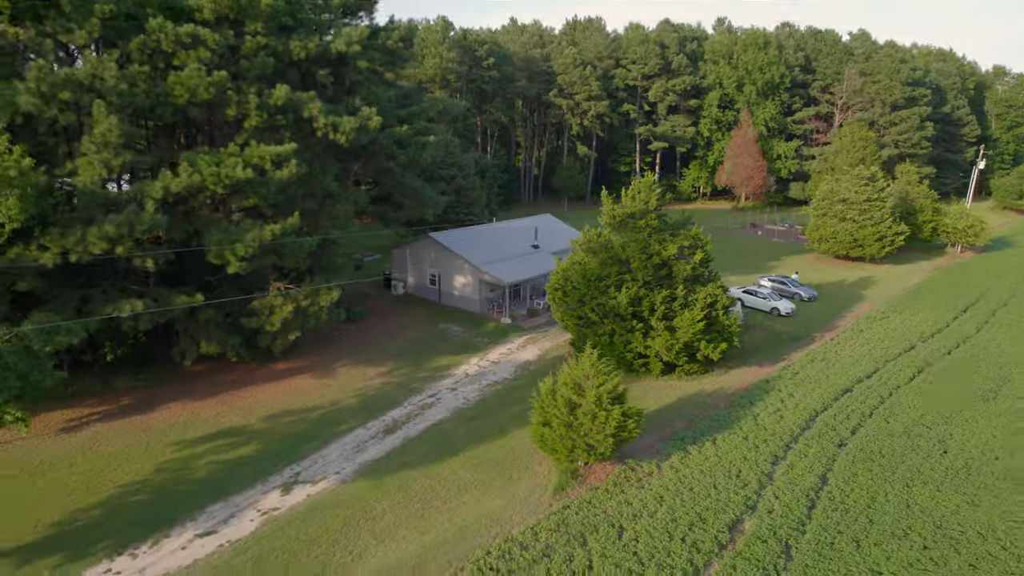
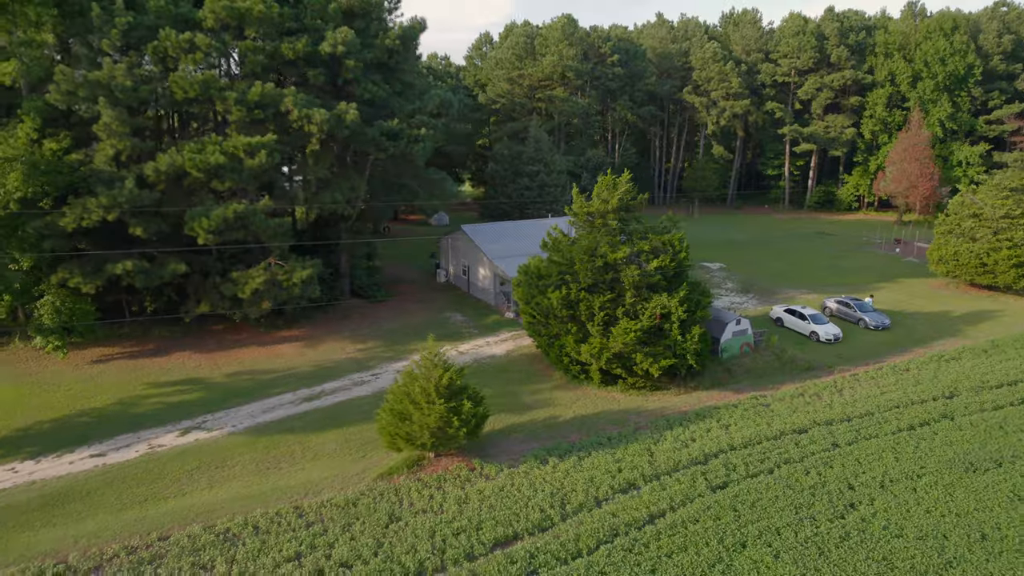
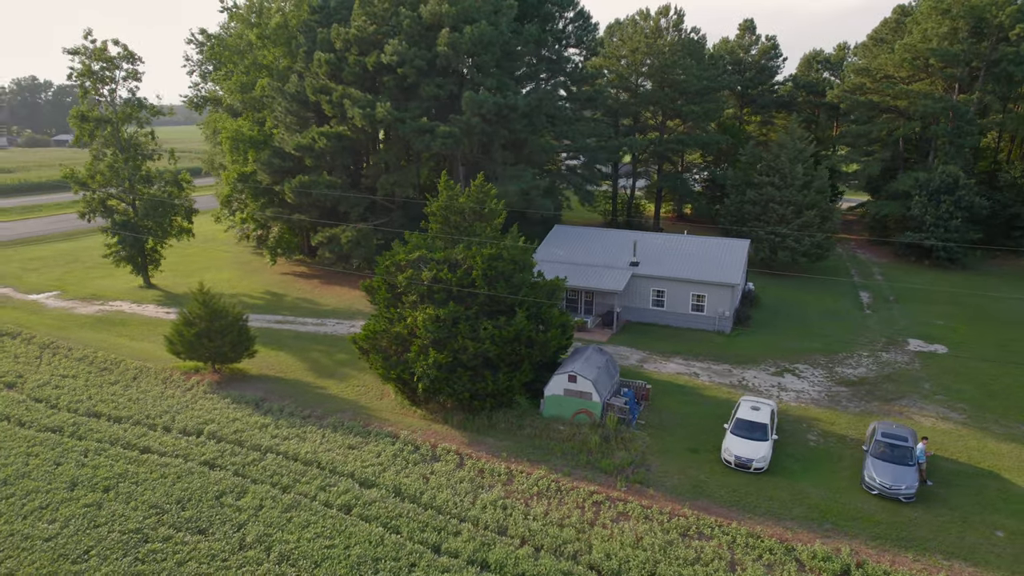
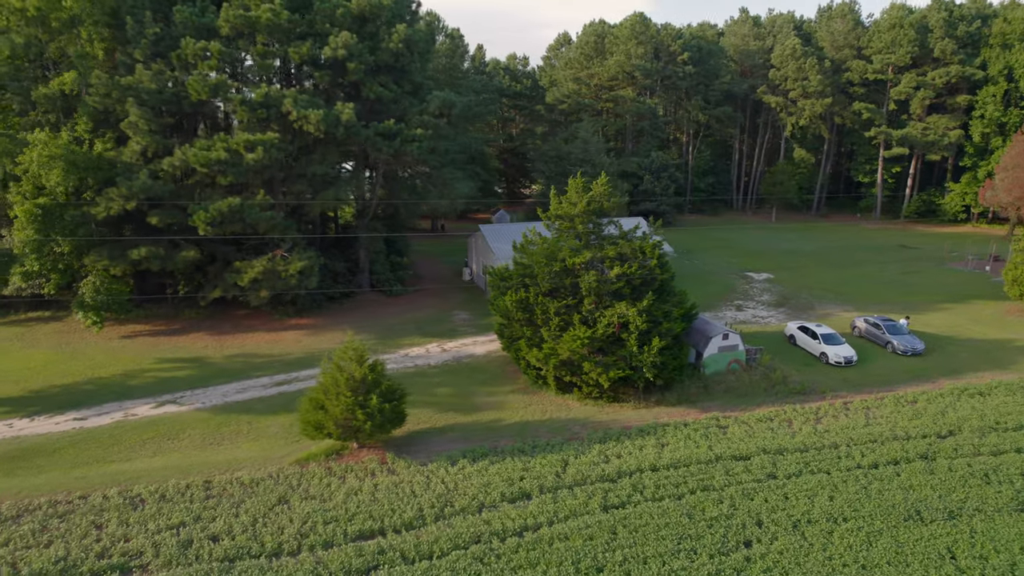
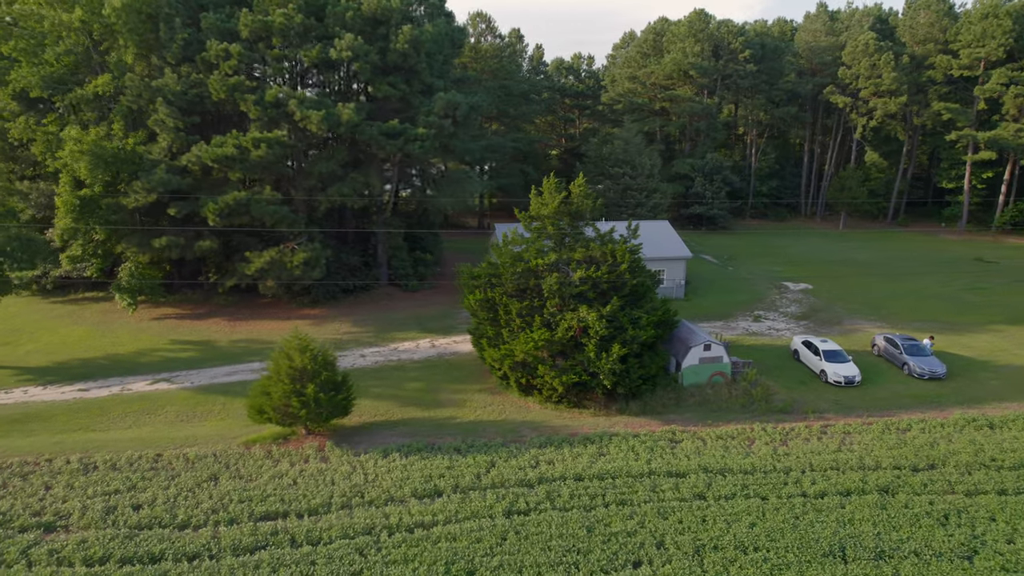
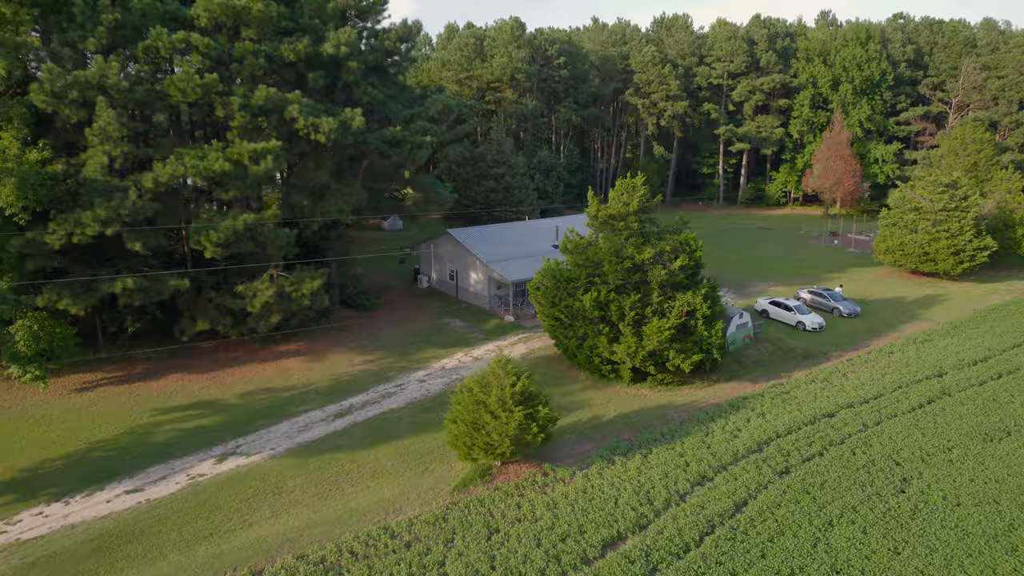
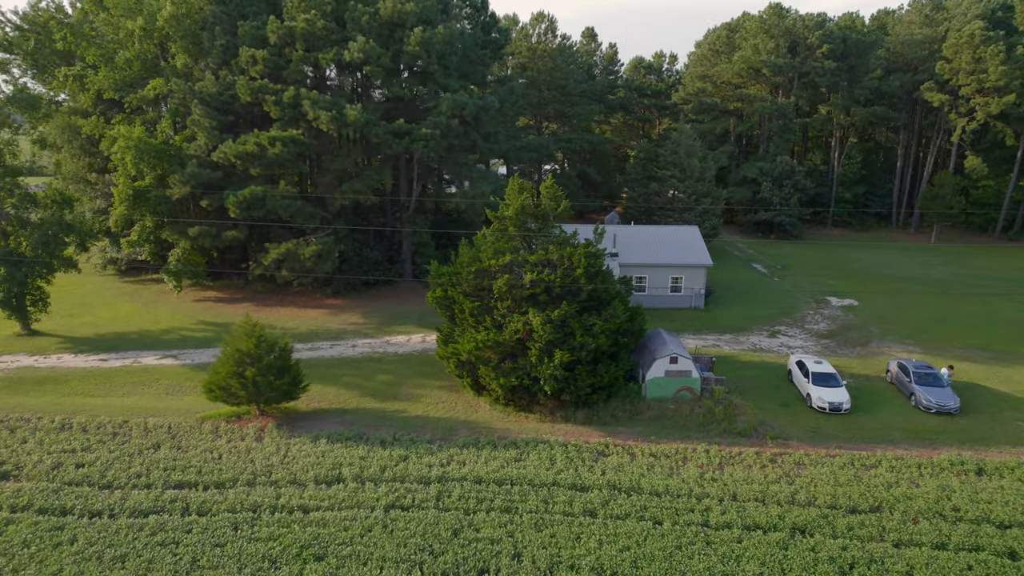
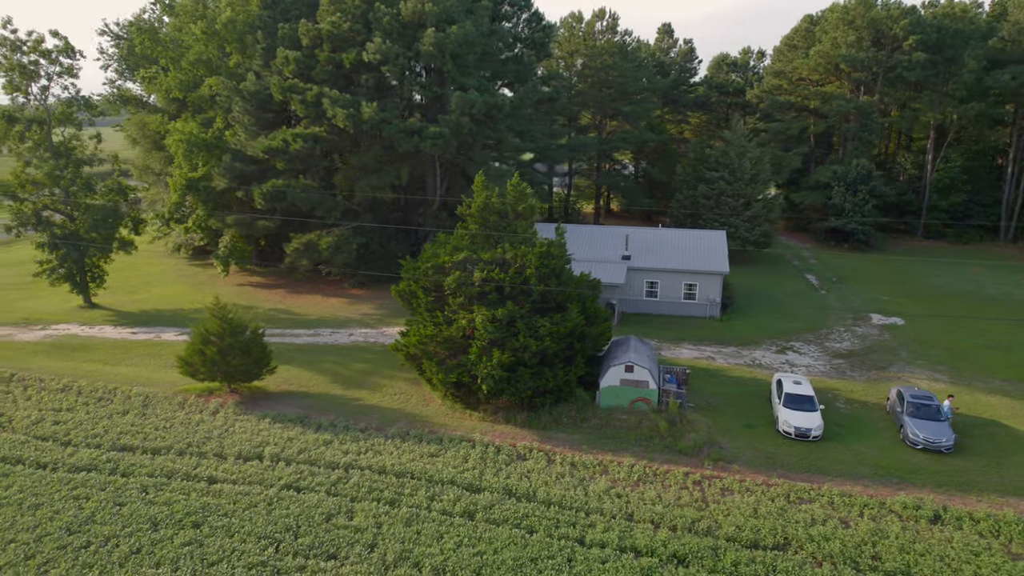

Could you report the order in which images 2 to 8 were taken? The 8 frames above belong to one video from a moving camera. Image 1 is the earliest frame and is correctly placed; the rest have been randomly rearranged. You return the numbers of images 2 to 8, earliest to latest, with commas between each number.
6, 2, 4, 5, 7, 8, 3
